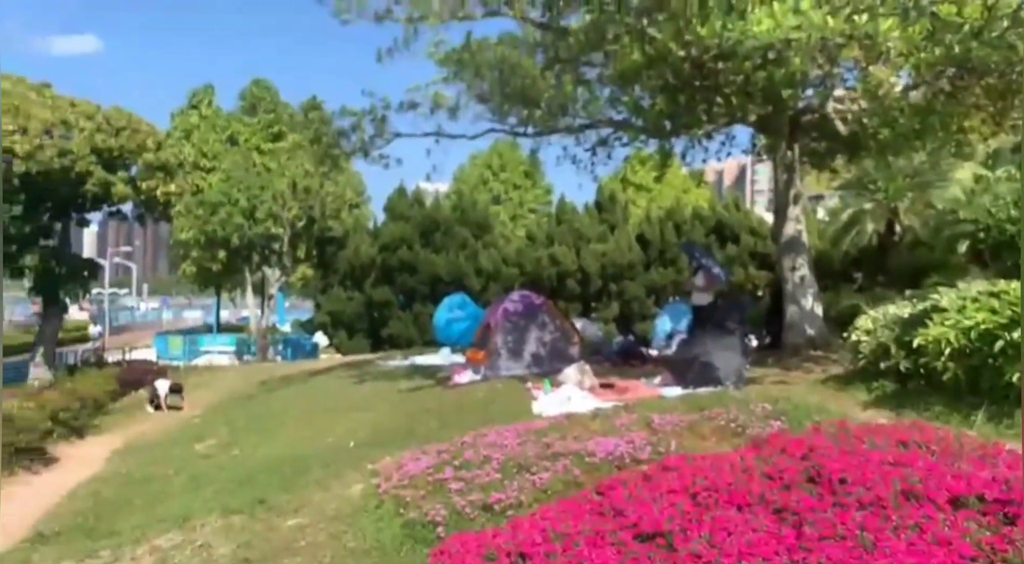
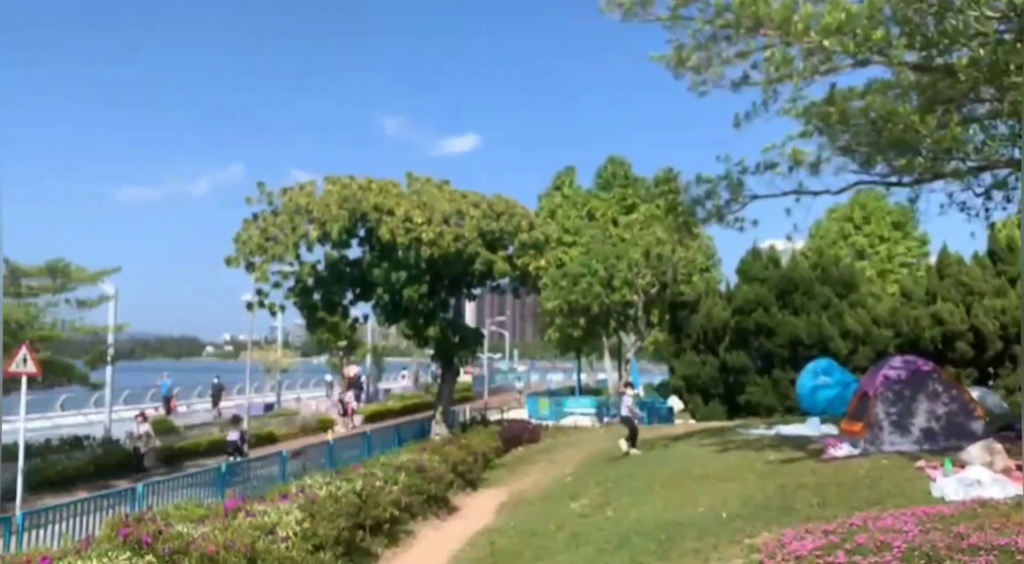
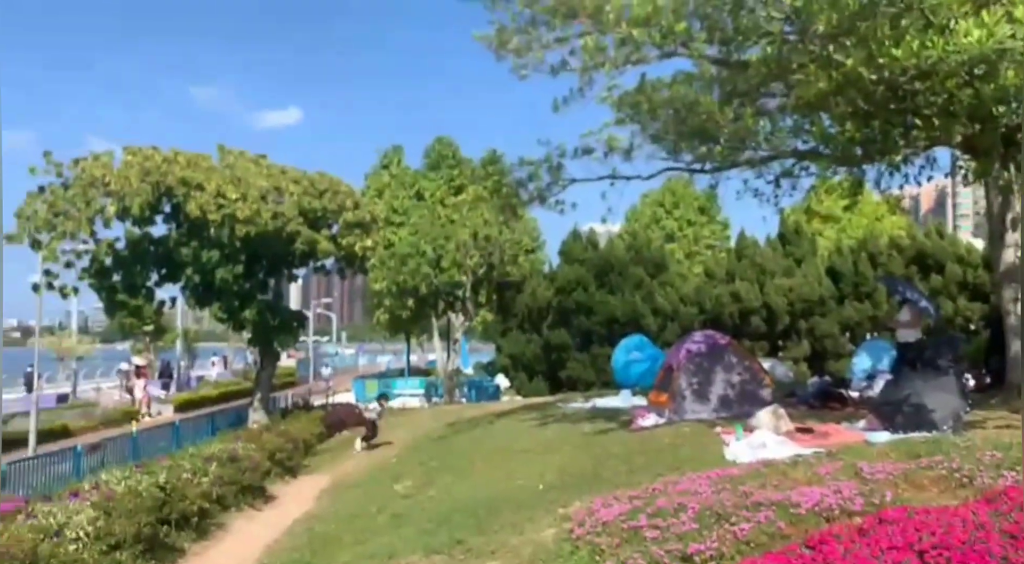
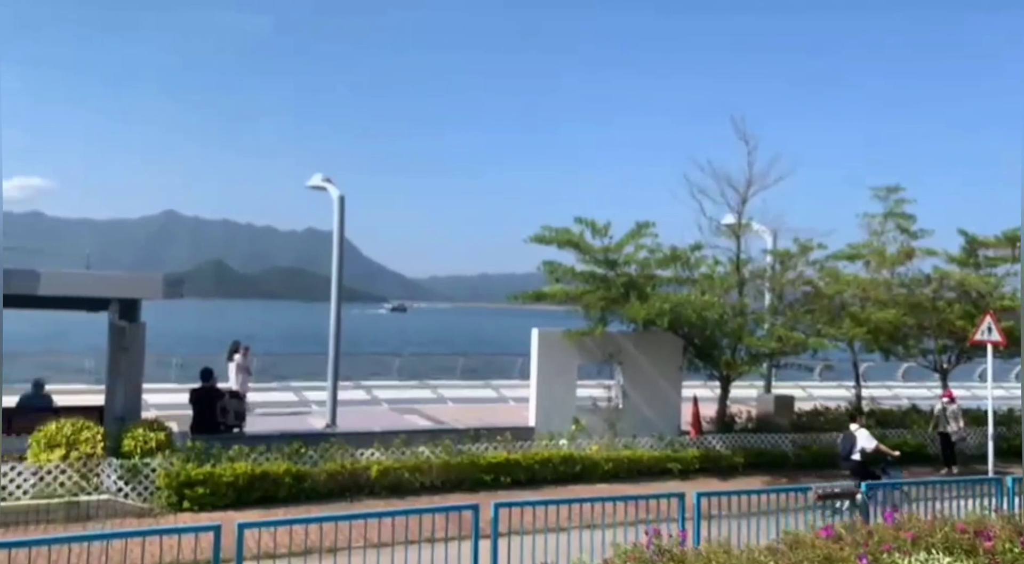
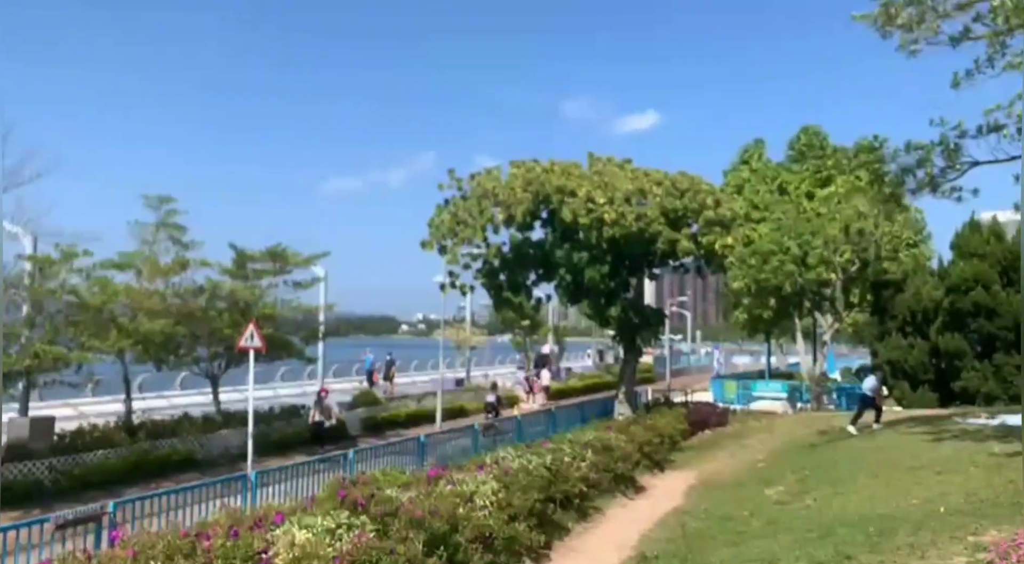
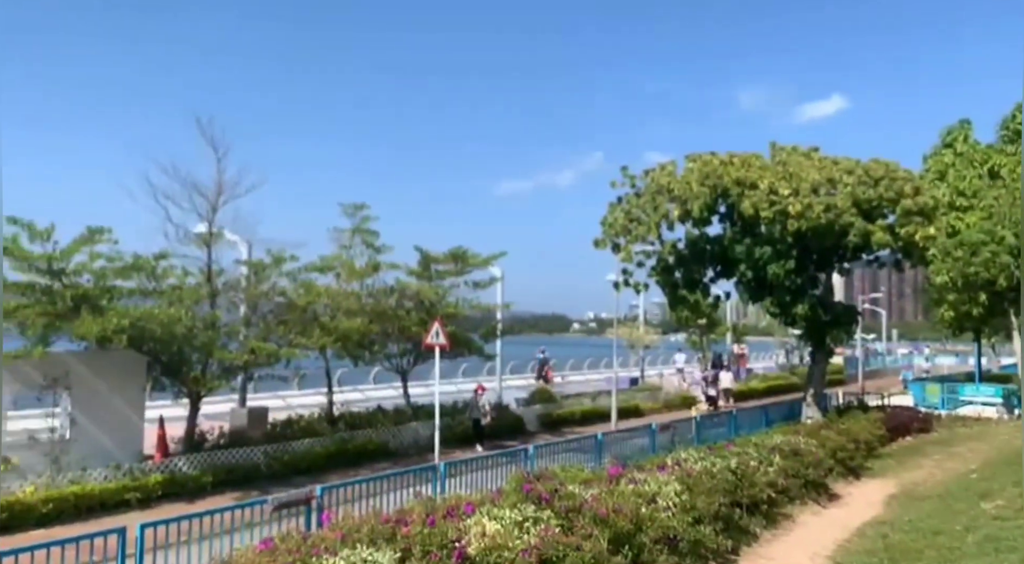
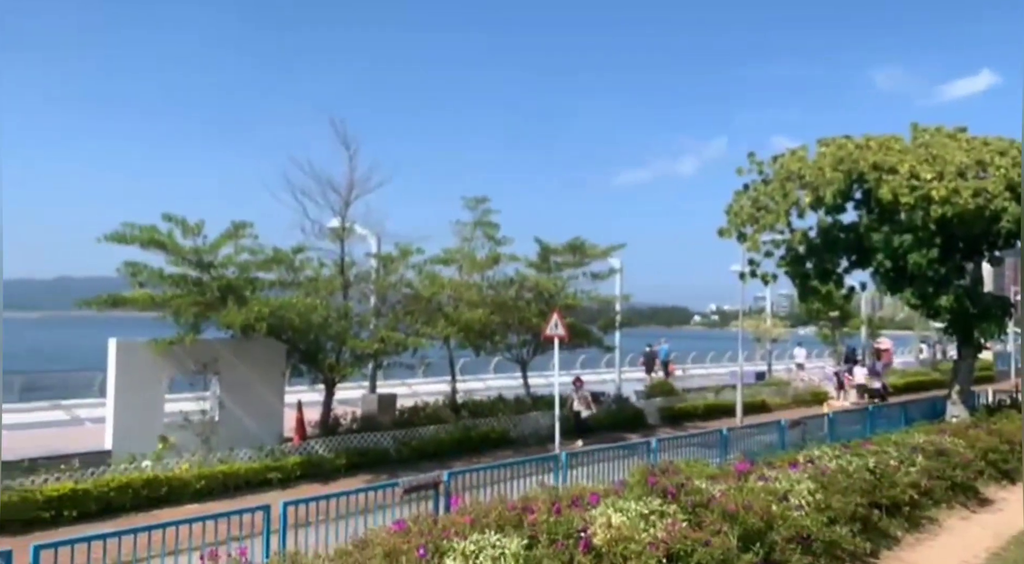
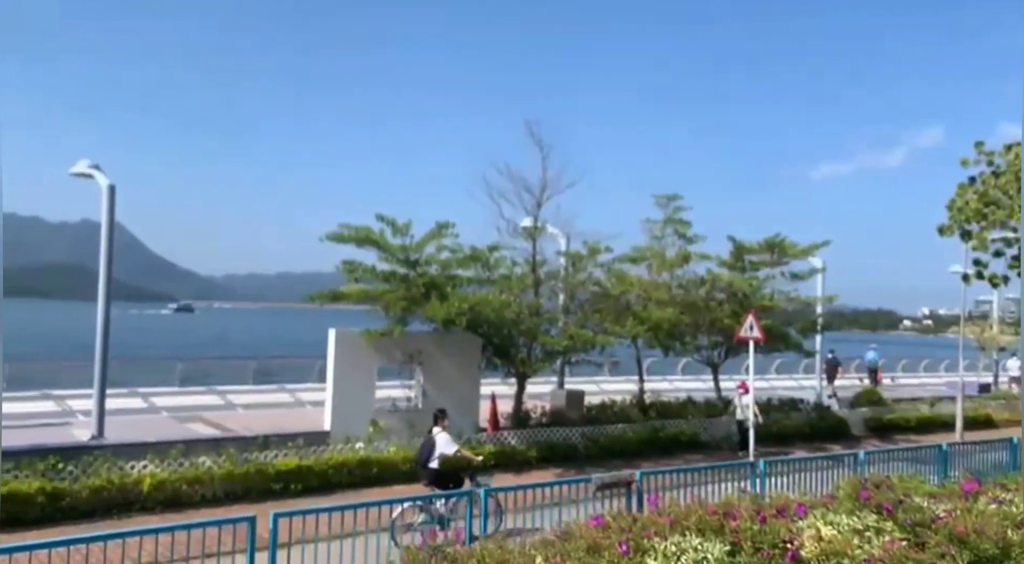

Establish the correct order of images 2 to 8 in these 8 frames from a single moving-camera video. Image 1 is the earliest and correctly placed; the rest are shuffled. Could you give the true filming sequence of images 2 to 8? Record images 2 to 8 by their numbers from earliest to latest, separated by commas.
3, 2, 5, 6, 7, 8, 4
